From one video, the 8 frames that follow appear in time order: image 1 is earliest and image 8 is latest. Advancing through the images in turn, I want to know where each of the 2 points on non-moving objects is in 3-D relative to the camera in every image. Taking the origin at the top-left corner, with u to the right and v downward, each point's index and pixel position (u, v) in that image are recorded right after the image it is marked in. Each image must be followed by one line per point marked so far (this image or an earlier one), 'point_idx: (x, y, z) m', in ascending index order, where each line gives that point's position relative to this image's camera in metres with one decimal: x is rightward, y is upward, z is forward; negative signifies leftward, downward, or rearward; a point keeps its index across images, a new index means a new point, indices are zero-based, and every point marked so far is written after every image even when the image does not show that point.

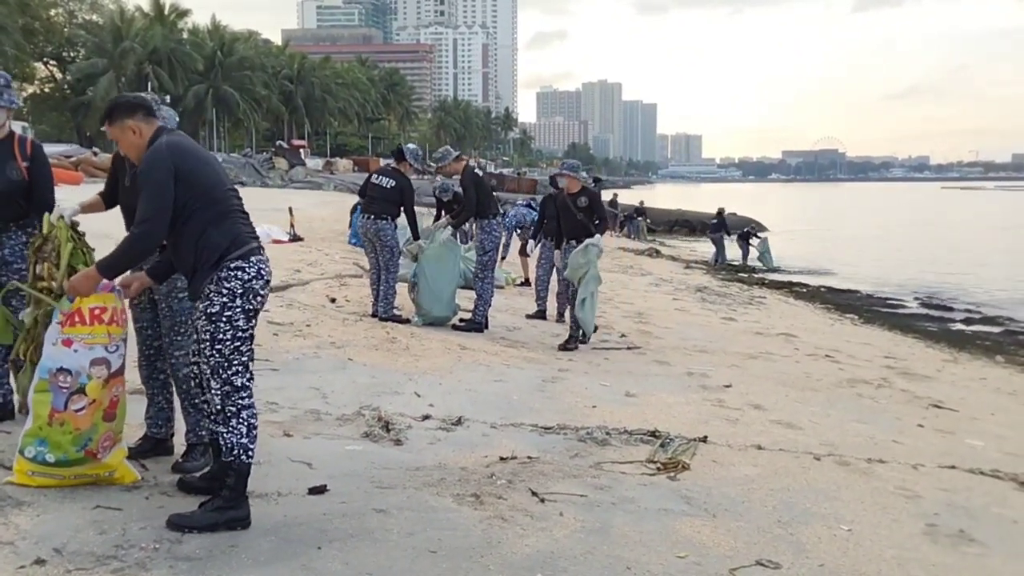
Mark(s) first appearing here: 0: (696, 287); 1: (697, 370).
0: (+3.1, 0.0, +19.6) m
1: (+1.4, -0.6, +8.8) m
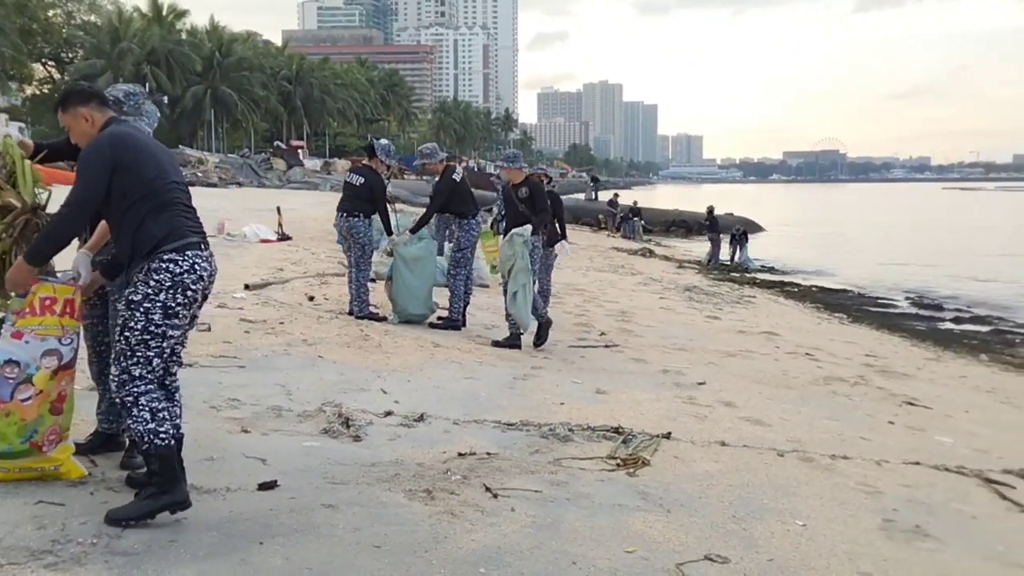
0: (+2.9, 0.0, +19.6) m
1: (+1.2, -0.6, +8.8) m
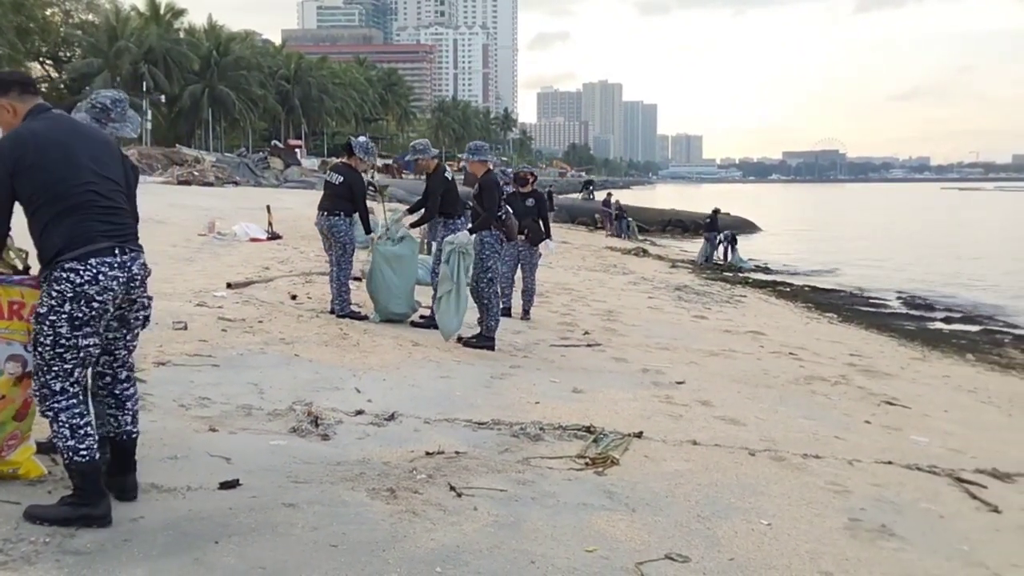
0: (+2.7, 0.0, +19.5) m
1: (+1.0, -0.6, +8.8) m
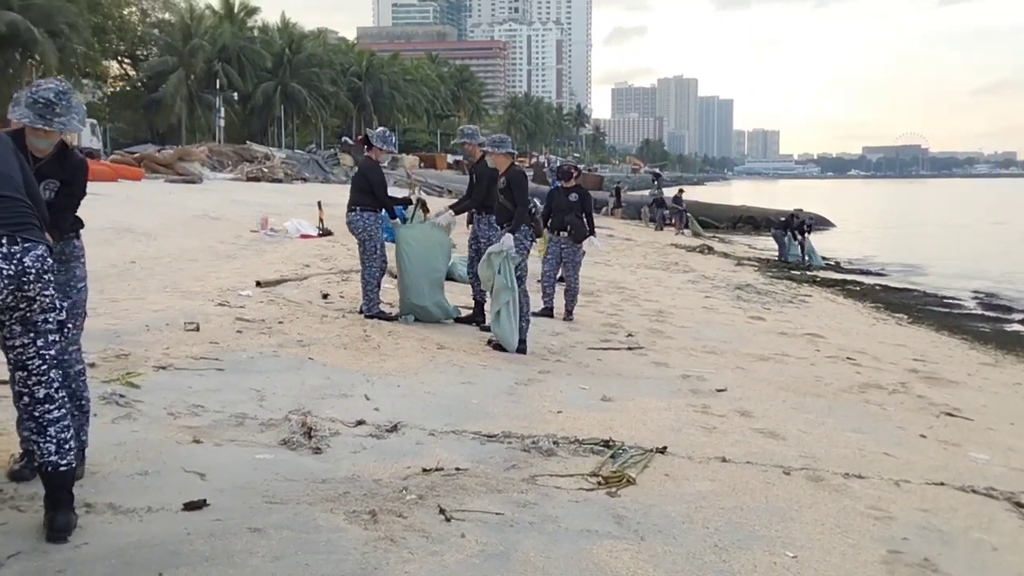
0: (+3.6, 0.0, +18.9) m
1: (+1.3, -0.6, +8.3) m
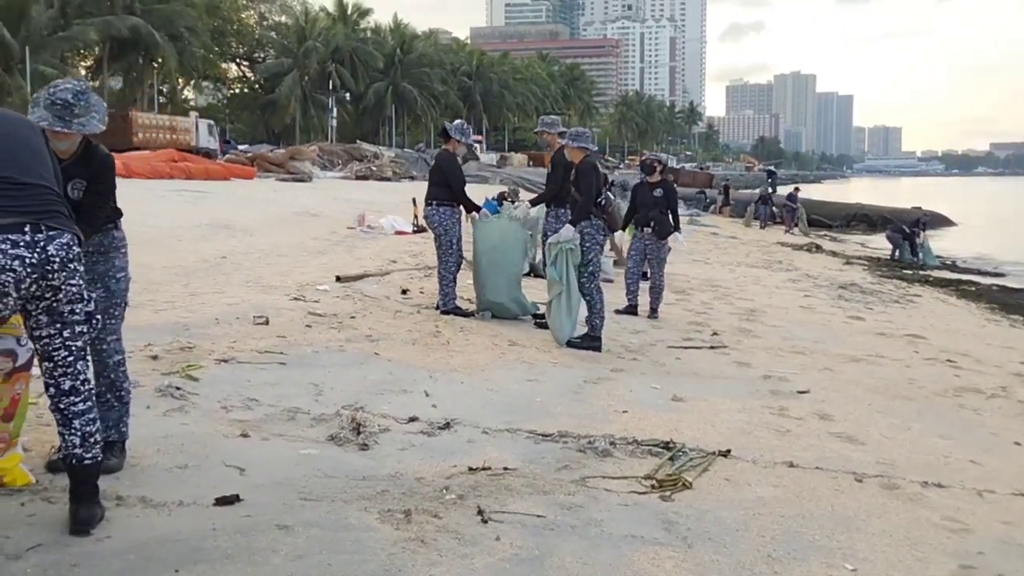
0: (+5.1, +0.1, +18.3) m
1: (+1.8, -0.6, +8.0) m
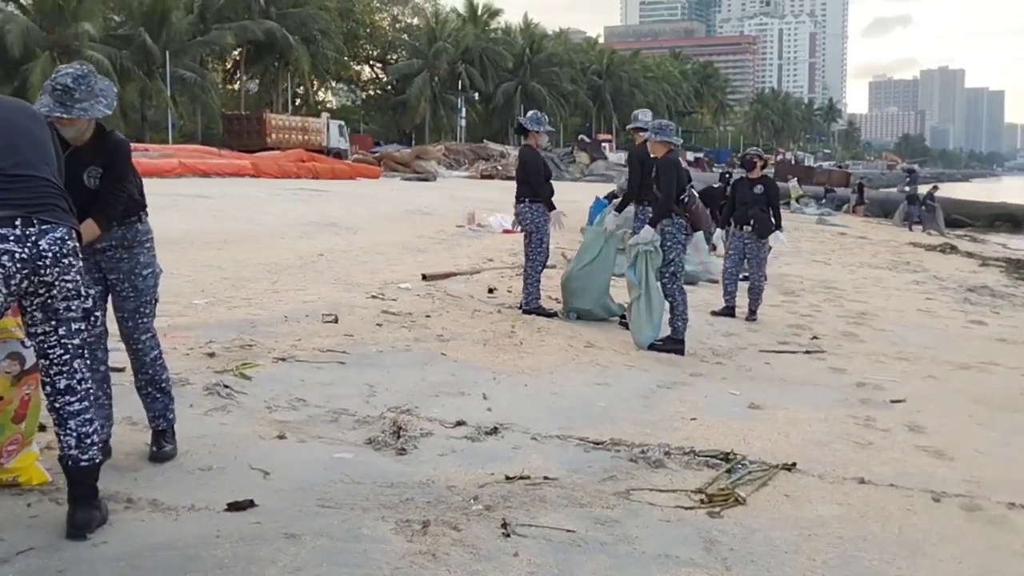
0: (+6.8, 0.0, +17.4) m
1: (+2.3, -0.6, +7.5) m
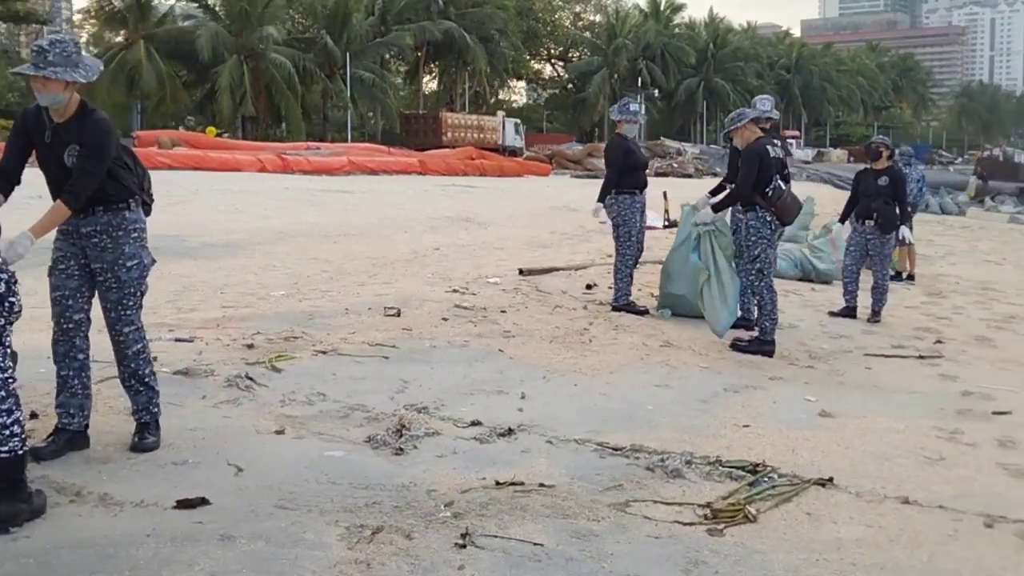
0: (+8.7, 0.0, +15.9) m
1: (+2.7, -0.6, +6.8) m
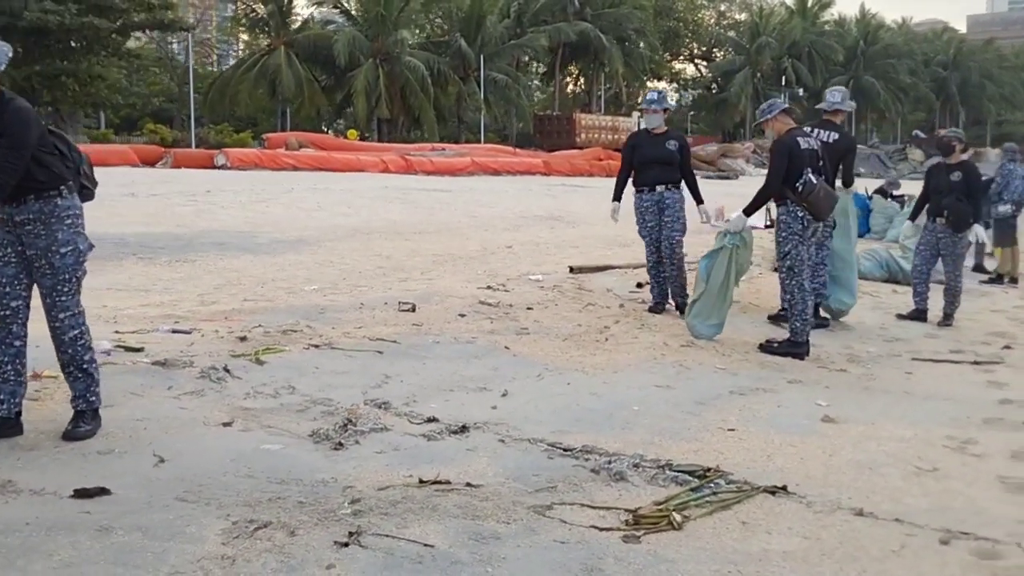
0: (+9.9, -0.1, +14.5) m
1: (+2.8, -0.6, +6.3) m
